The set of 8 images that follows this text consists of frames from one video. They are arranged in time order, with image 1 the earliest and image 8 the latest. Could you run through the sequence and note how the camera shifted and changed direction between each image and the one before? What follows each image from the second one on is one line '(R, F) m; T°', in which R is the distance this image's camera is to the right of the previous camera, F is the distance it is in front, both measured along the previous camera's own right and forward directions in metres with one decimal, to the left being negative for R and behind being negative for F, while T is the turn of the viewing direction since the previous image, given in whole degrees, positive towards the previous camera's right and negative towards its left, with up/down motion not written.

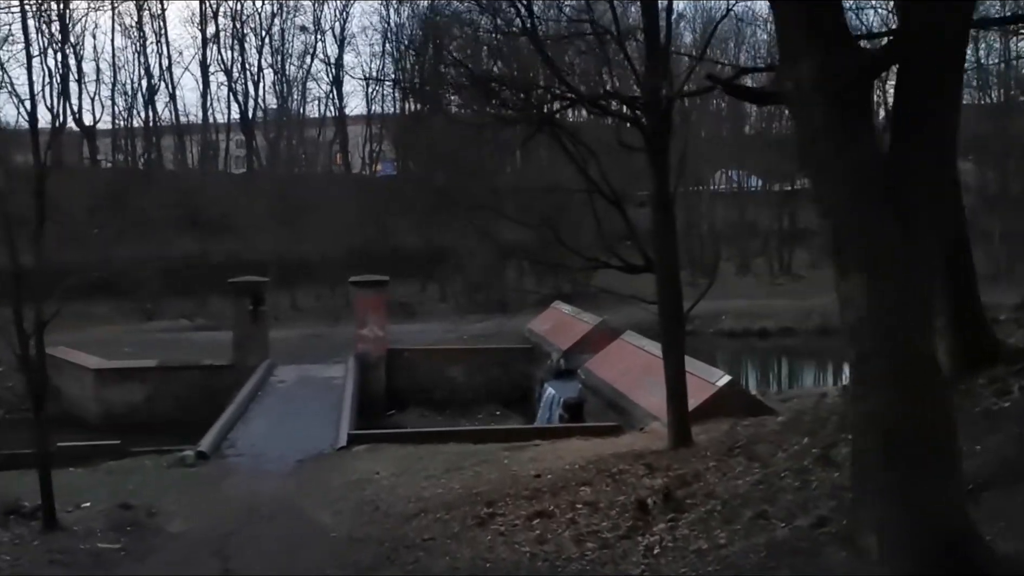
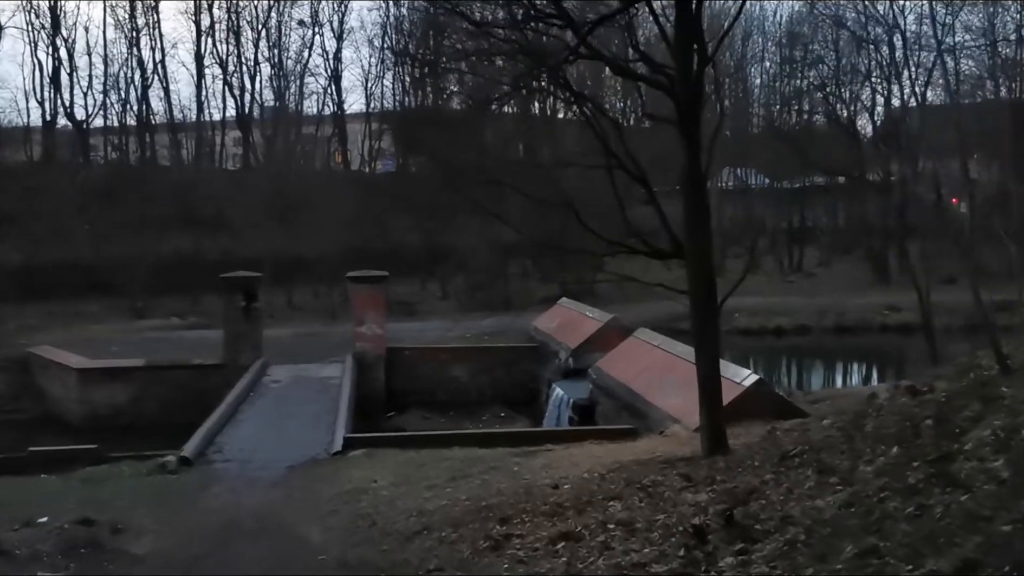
(-0.1, +0.9) m; 0°
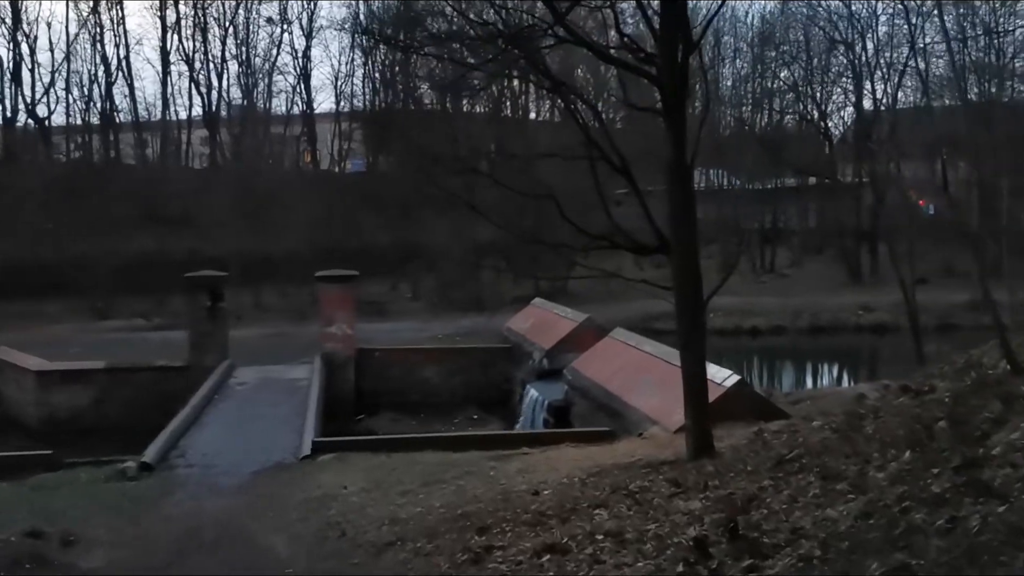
(0.0, +0.3) m; +2°
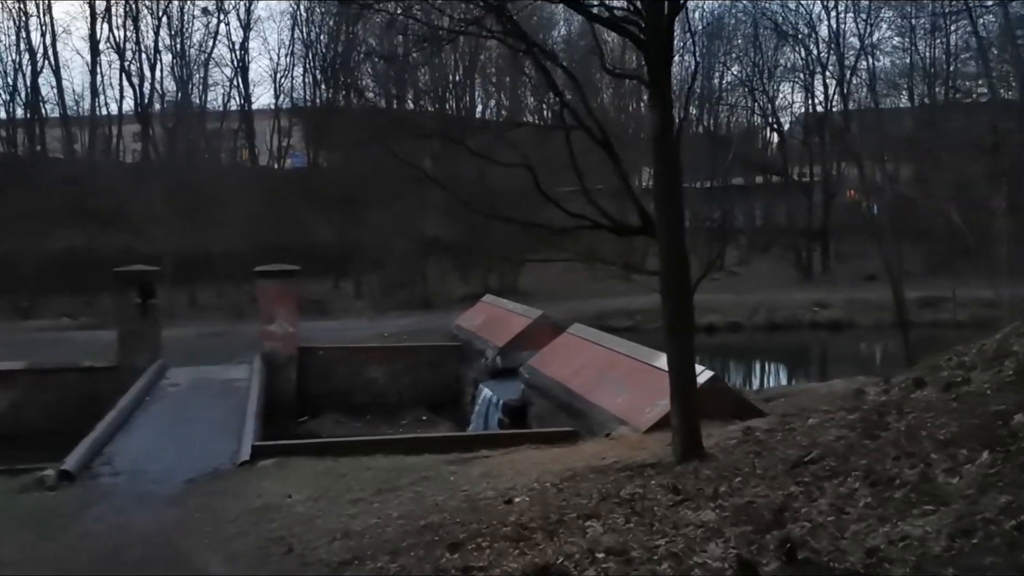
(-0.2, +0.7) m; +3°
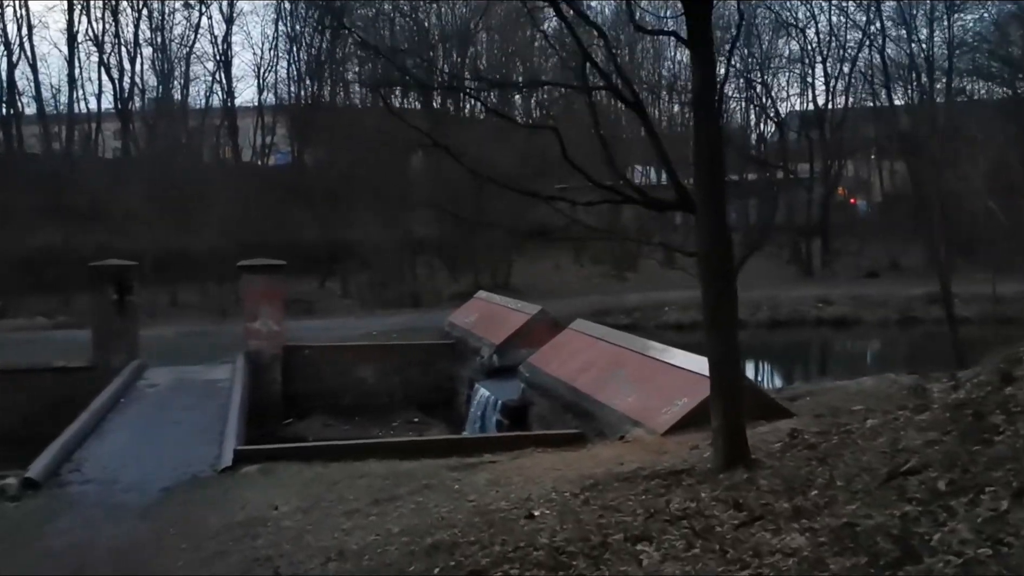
(-0.2, +0.8) m; +1°
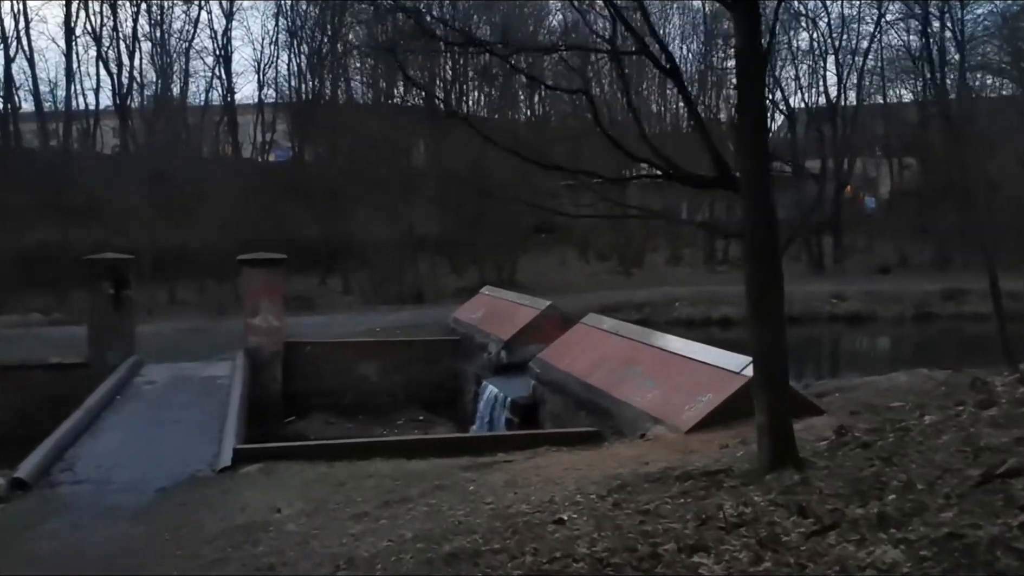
(-0.1, +0.5) m; 0°
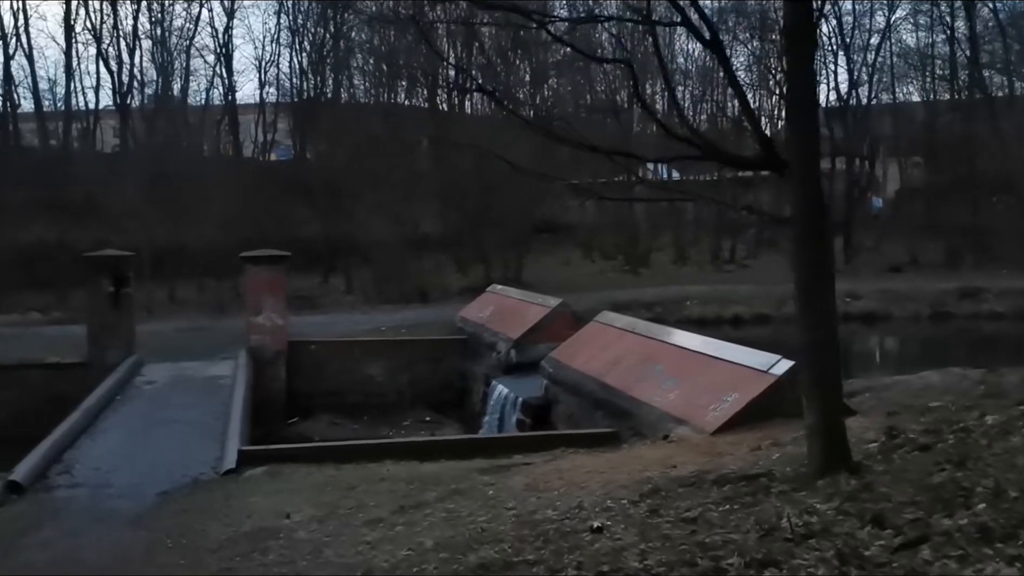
(-0.1, +0.4) m; 0°
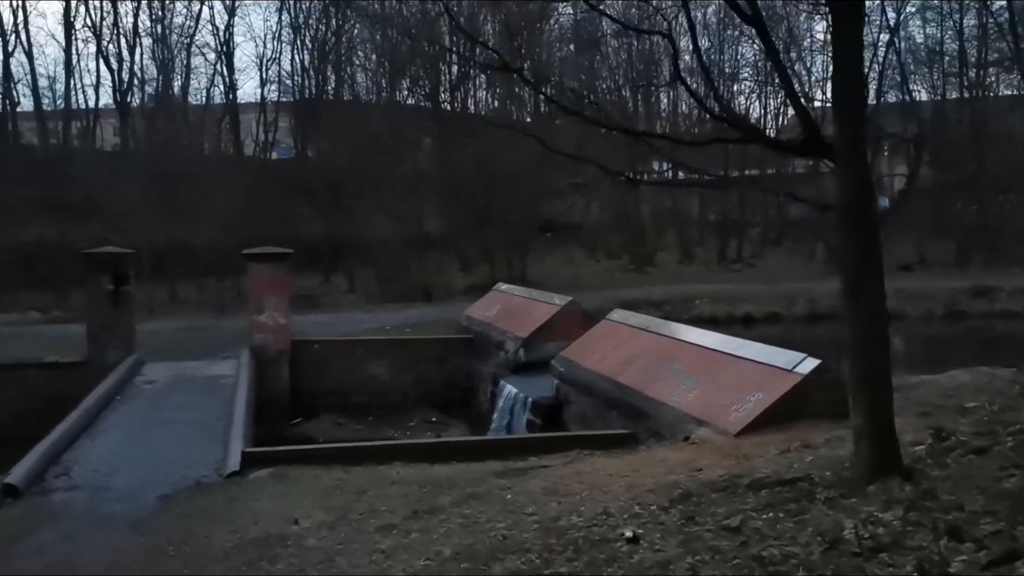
(-0.1, +0.3) m; 0°
